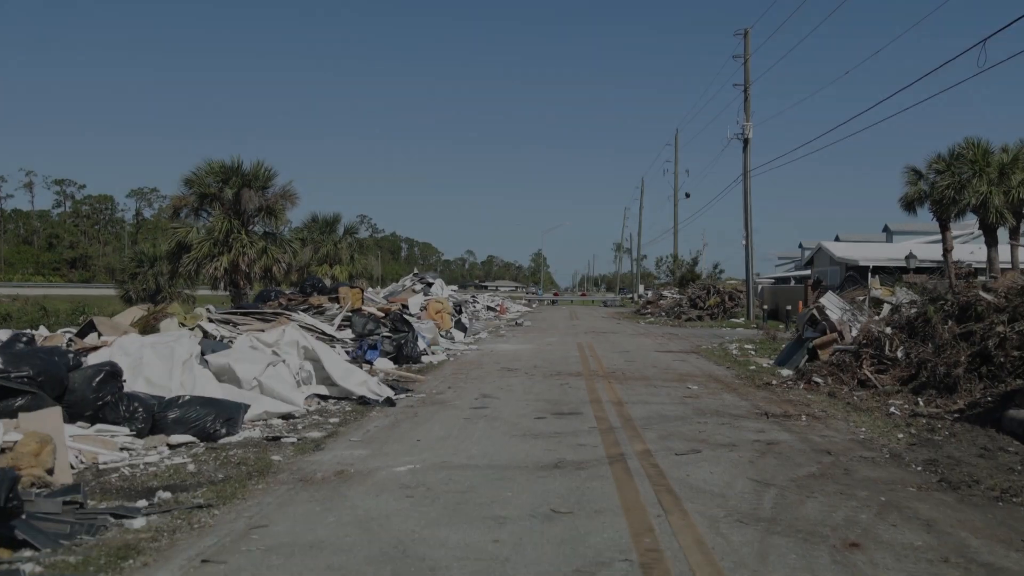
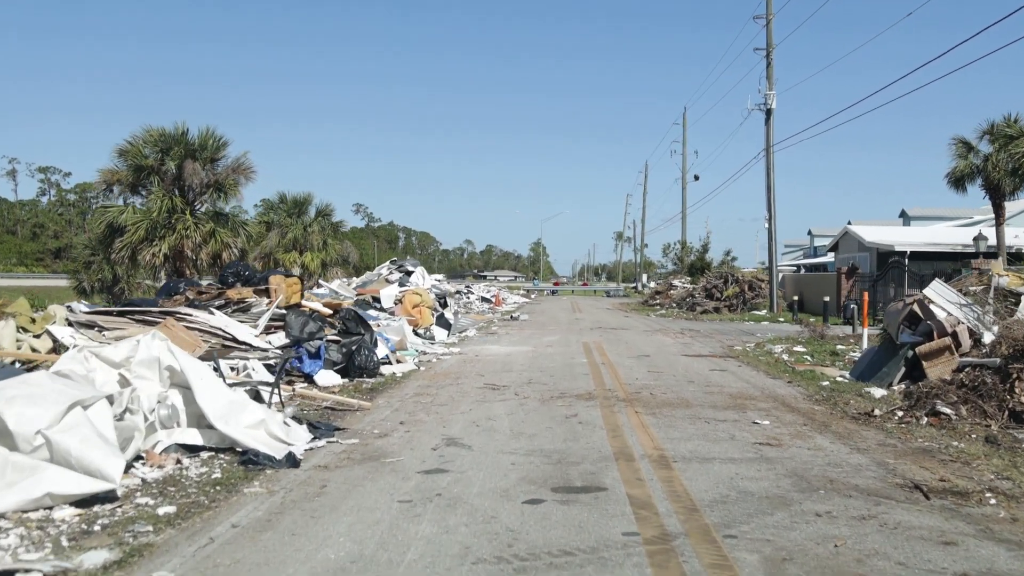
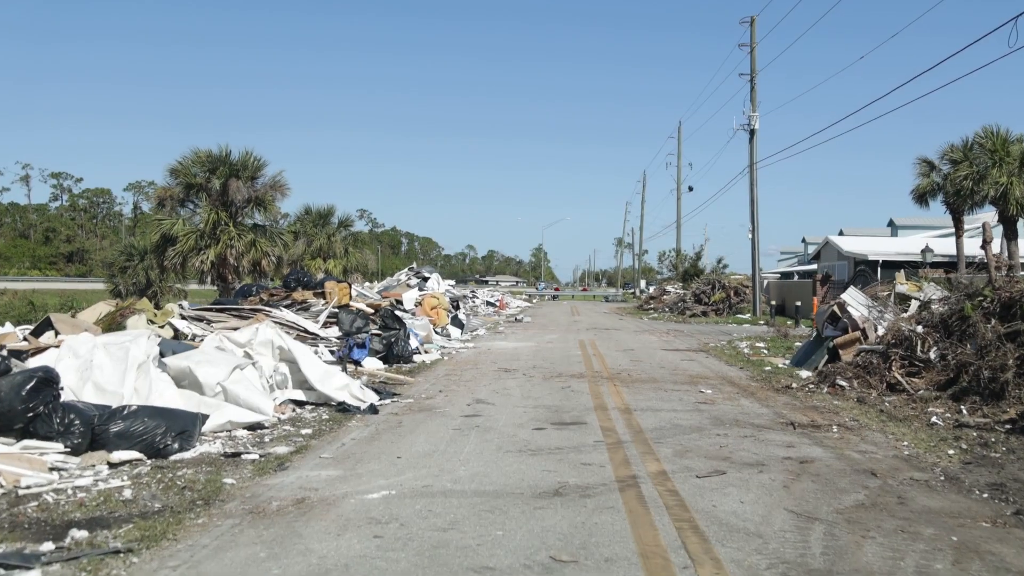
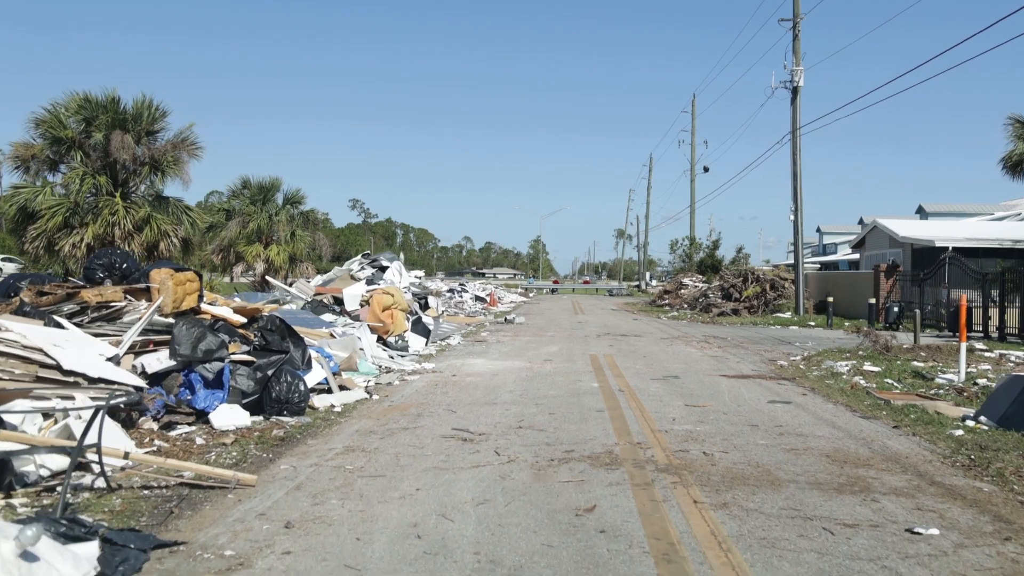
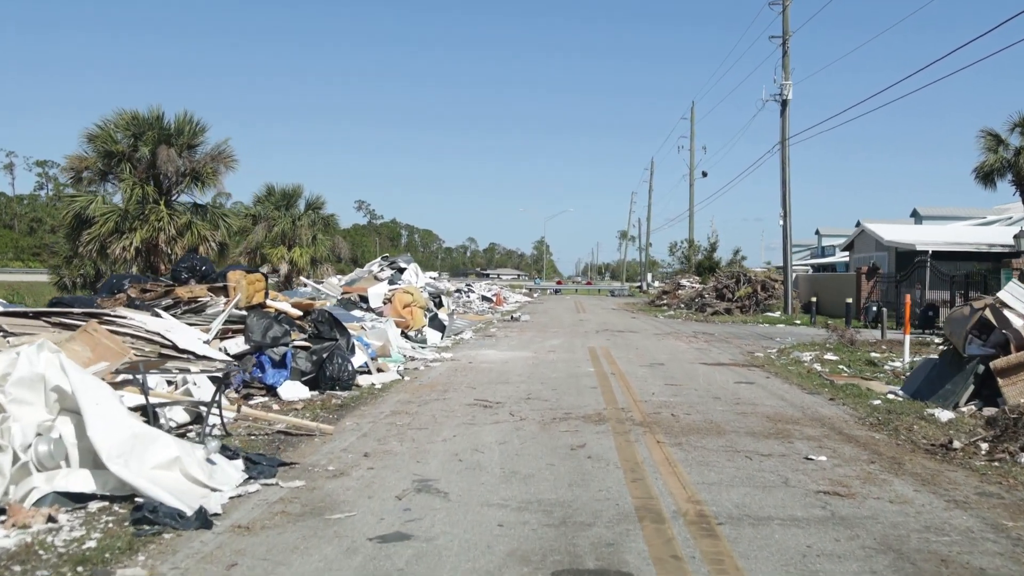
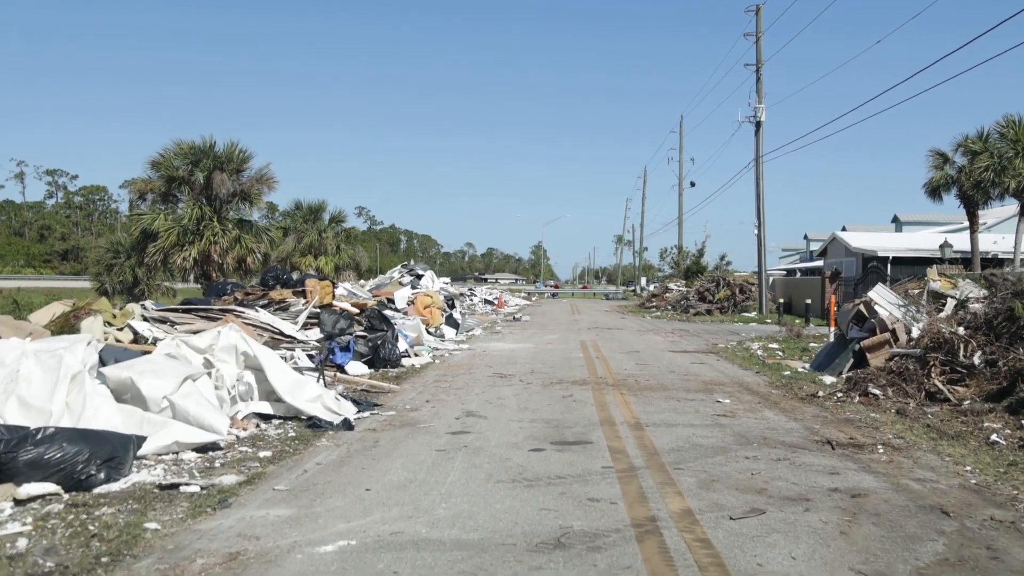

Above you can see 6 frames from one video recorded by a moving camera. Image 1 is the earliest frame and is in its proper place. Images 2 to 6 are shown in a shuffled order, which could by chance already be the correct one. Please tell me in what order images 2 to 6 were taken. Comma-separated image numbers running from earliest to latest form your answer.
3, 6, 2, 5, 4
